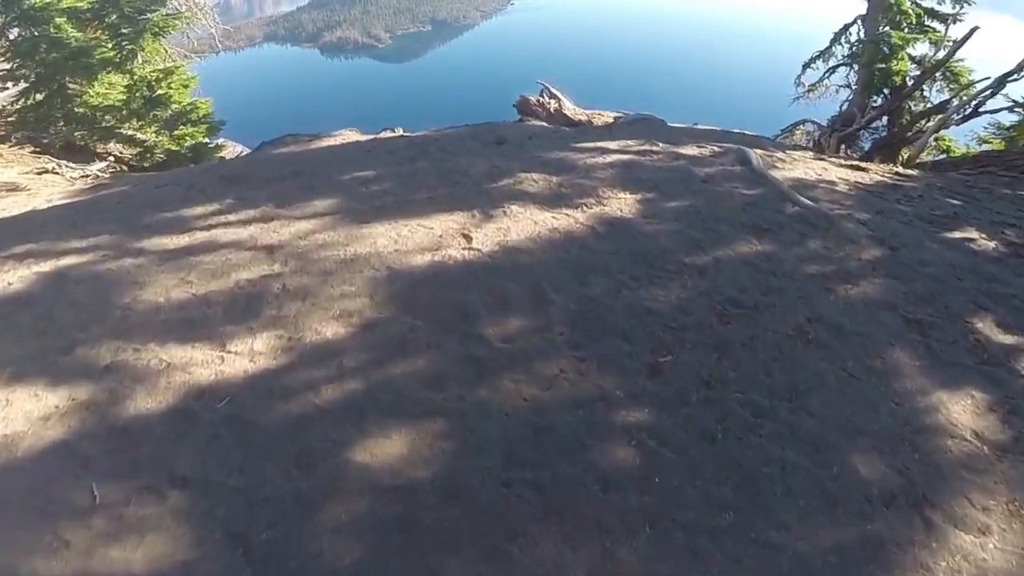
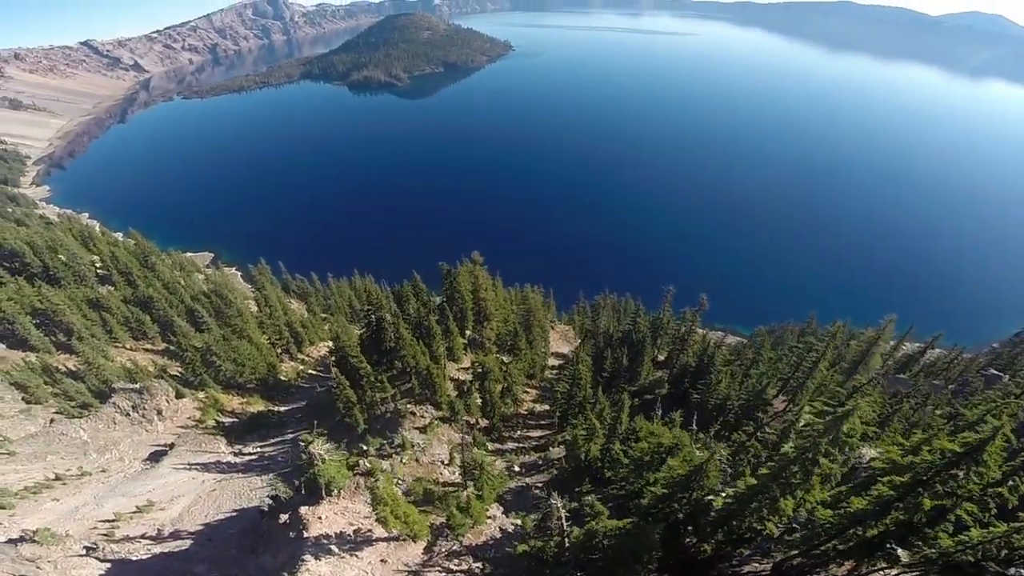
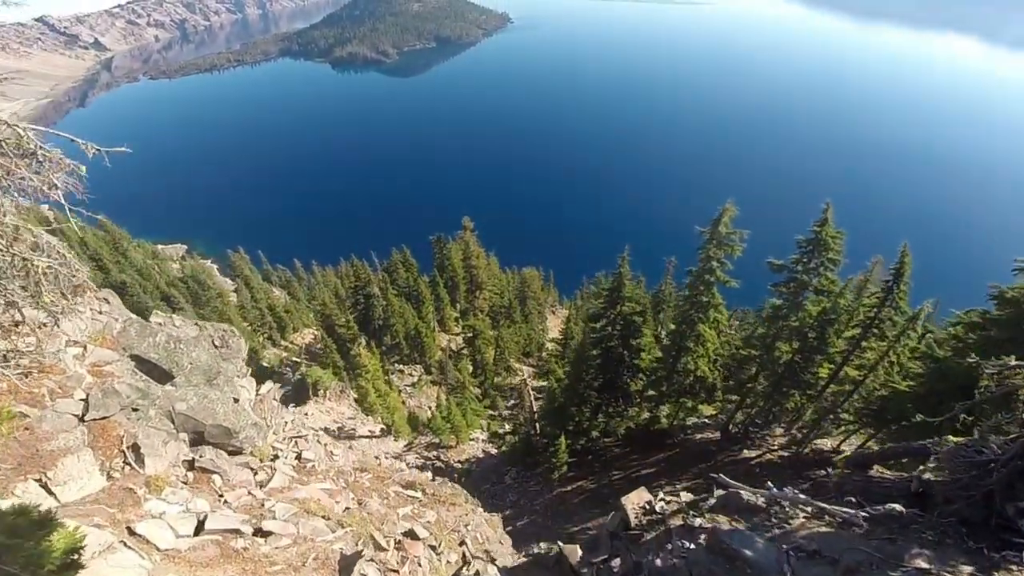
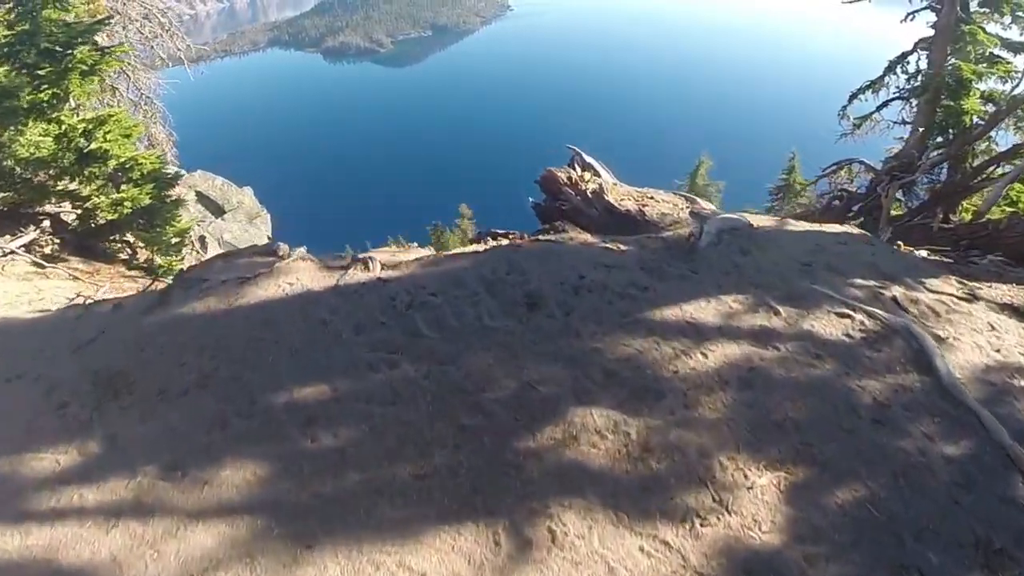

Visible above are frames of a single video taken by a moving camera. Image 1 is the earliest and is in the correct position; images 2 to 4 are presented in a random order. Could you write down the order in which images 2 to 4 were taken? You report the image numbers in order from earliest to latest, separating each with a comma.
4, 3, 2
